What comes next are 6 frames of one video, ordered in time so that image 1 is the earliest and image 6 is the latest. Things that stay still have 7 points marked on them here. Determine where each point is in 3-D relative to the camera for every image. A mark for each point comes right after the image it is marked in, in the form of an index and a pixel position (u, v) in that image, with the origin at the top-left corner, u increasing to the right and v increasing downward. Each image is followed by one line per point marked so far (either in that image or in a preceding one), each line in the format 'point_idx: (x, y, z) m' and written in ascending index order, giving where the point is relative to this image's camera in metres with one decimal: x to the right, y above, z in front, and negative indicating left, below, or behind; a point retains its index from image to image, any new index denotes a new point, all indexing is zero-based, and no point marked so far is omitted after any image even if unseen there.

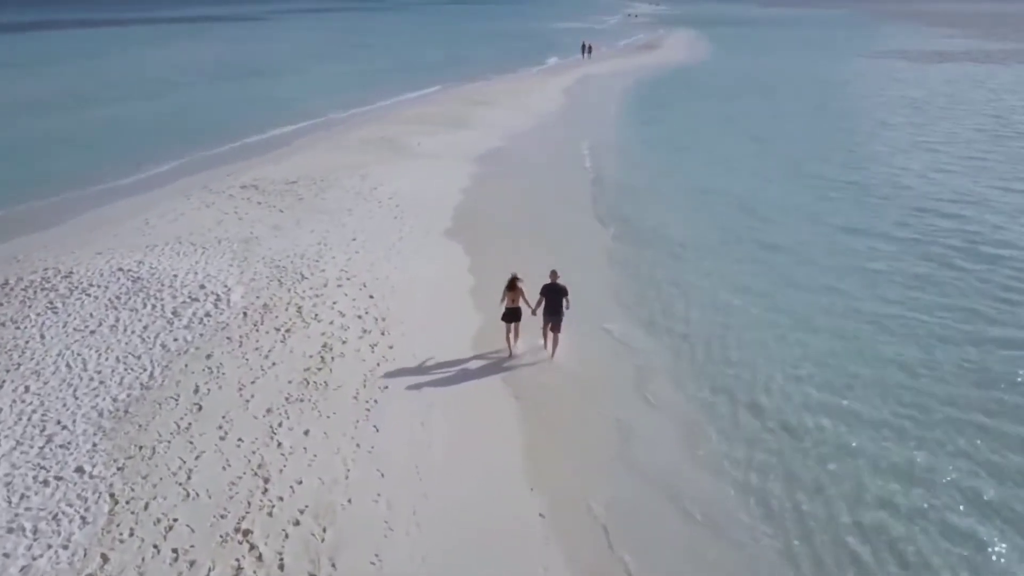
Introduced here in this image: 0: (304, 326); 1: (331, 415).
0: (-3.0, -0.6, +12.0) m
1: (-2.2, -1.5, +9.8) m
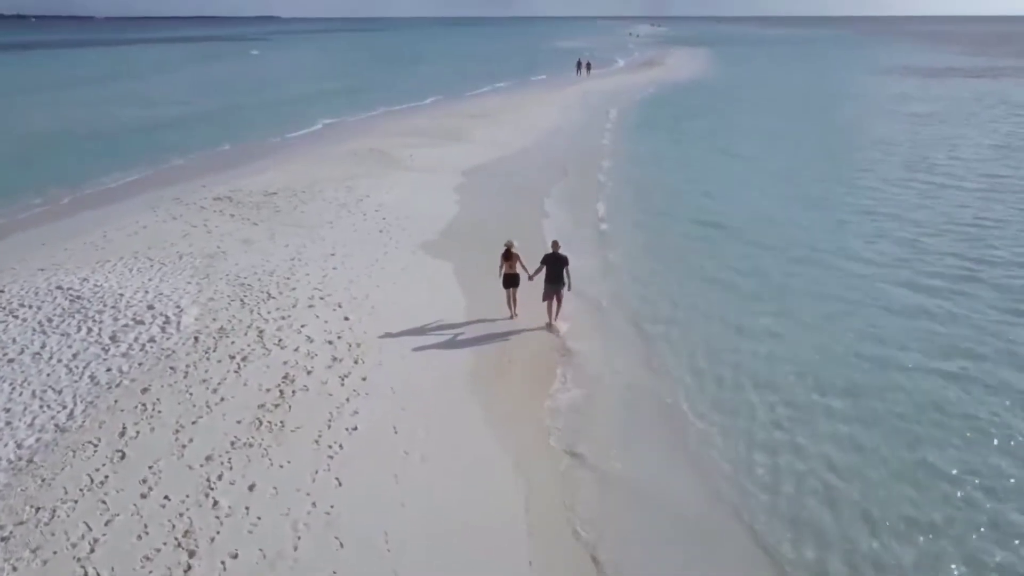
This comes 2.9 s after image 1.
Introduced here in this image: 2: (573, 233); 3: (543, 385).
0: (-3.1, -0.8, +10.3) m
1: (-2.2, -1.7, +8.0) m
2: (+1.2, +1.2, +17.5) m
3: (+0.4, -1.2, +10.4) m
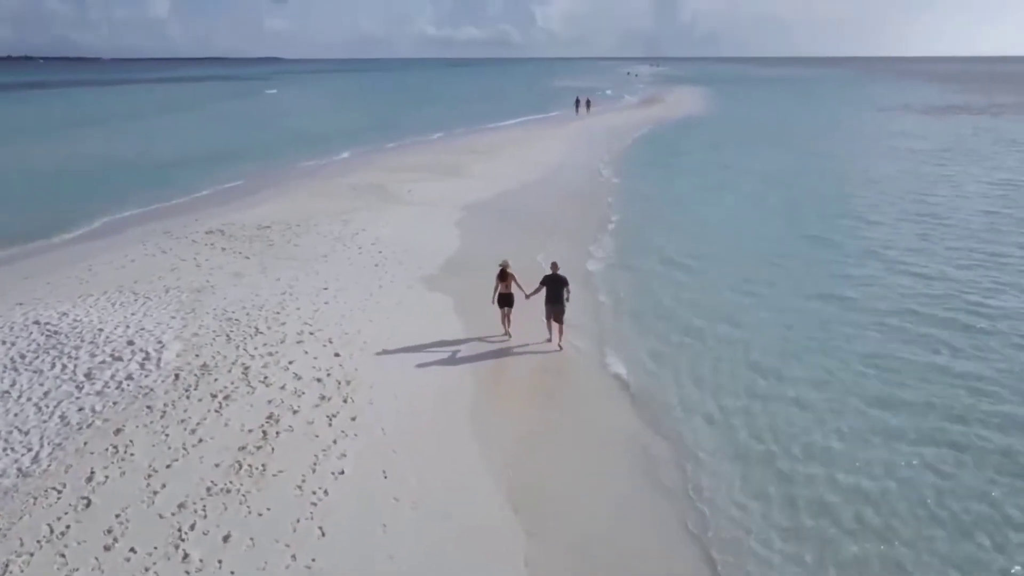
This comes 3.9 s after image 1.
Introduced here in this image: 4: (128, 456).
0: (-3.1, -1.2, +9.7) m
1: (-2.2, -2.0, +7.4) m
2: (+1.2, +0.4, +17.0) m
3: (+0.4, -1.6, +9.8) m
4: (-3.8, -1.7, +8.1) m
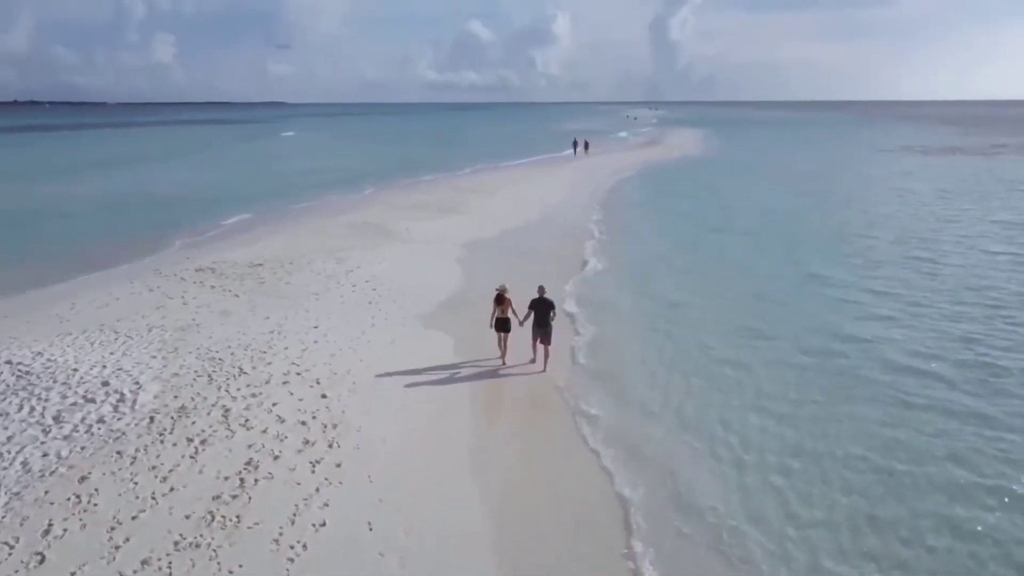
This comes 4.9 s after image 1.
0: (-3.1, -1.6, +9.1) m
1: (-2.3, -2.3, +6.7) m
2: (+1.2, -0.4, +16.5) m
3: (+0.3, -2.0, +9.2) m
4: (-3.8, -2.0, +7.5) m
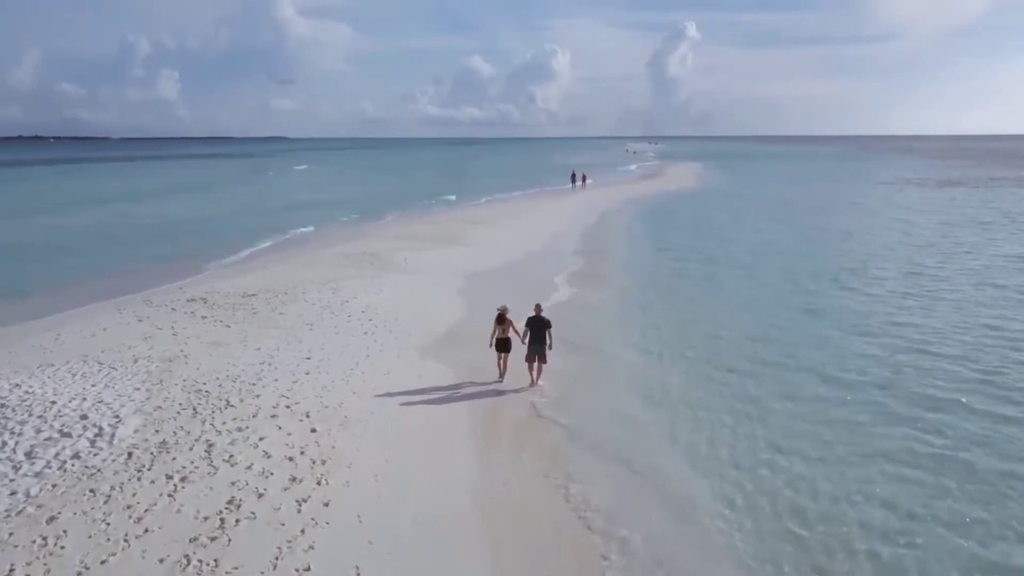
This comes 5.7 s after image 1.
0: (-3.2, -1.9, +8.6) m
1: (-2.3, -2.5, +6.2) m
2: (+1.2, -1.0, +16.0) m
3: (+0.3, -2.3, +8.7) m
4: (-3.8, -2.2, +6.9) m
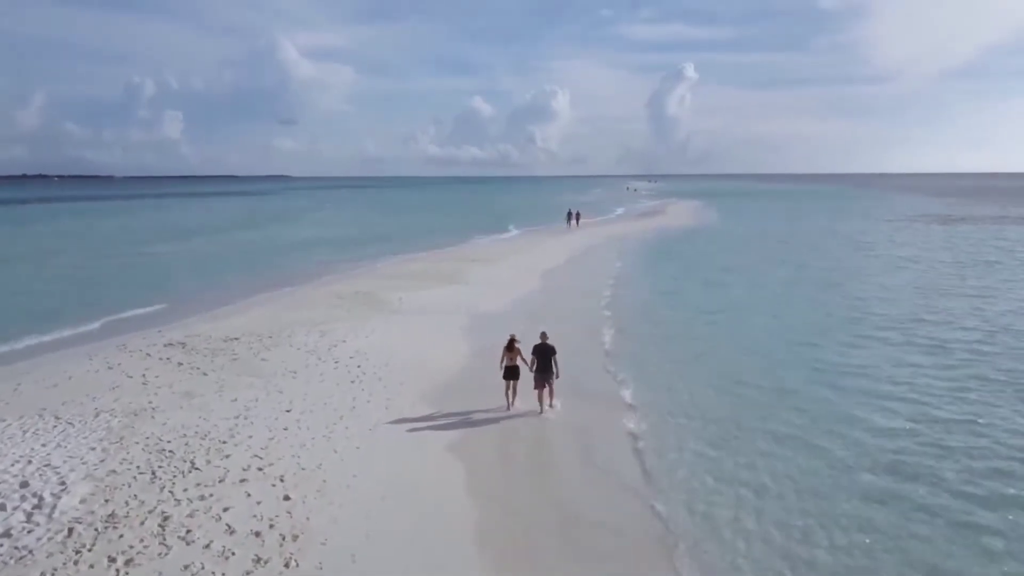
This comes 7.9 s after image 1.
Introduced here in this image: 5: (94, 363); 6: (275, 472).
0: (-3.2, -2.4, +7.4) m
1: (-2.3, -2.9, +5.0) m
2: (+1.2, -1.7, +14.9) m
3: (+0.3, -2.8, +7.5) m
4: (-3.8, -2.6, +5.8) m
5: (-7.4, -1.3, +14.7) m
6: (-2.7, -2.1, +9.5) m
